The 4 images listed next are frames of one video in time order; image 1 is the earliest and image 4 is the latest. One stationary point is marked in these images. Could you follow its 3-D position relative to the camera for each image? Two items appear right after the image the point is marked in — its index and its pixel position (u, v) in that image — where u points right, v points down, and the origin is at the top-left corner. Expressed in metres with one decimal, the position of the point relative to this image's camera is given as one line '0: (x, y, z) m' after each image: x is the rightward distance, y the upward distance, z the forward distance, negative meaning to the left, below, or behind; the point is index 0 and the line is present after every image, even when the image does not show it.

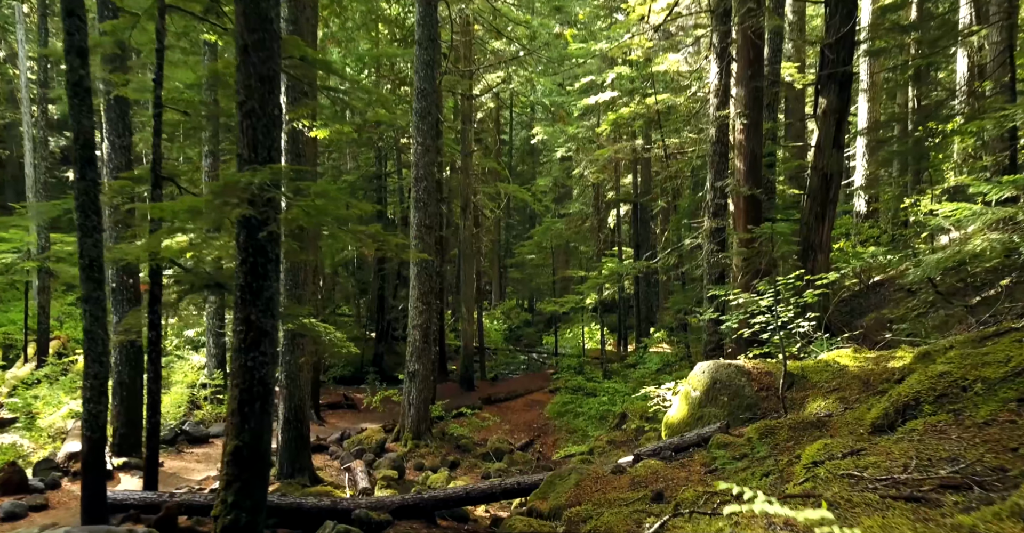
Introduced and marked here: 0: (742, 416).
0: (+2.3, -1.5, +8.4) m
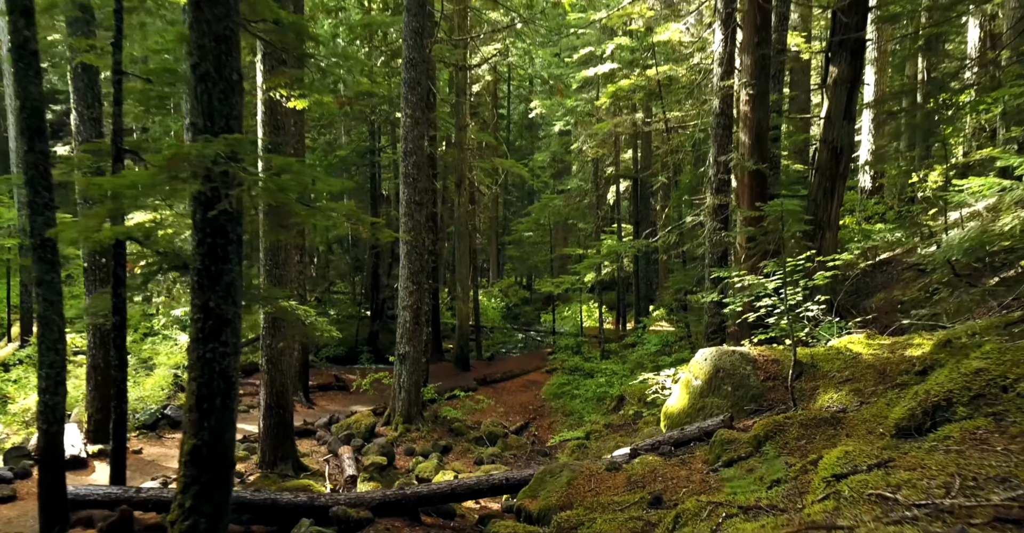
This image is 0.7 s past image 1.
0: (+2.2, -1.3, +7.9) m
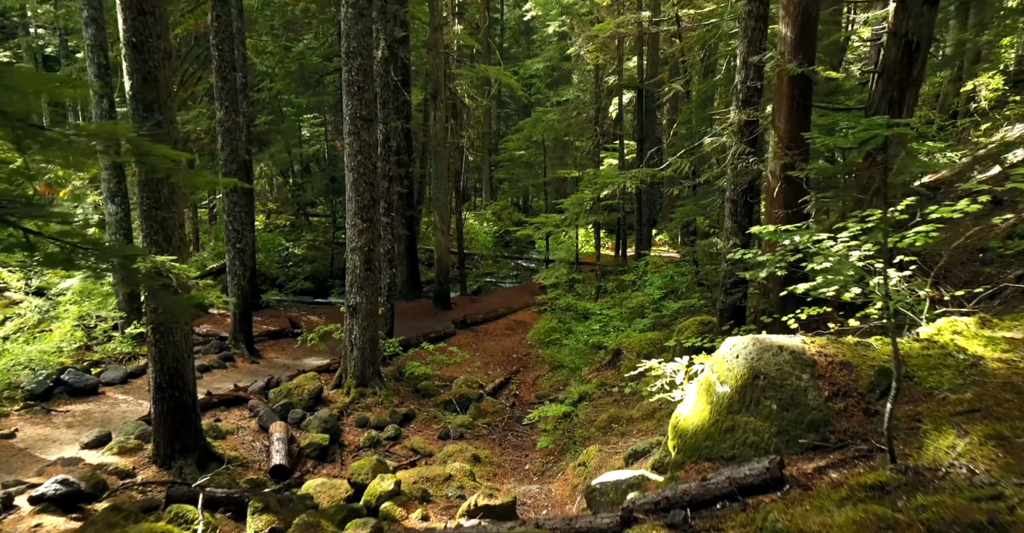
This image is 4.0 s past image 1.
0: (+1.8, -1.1, +5.2) m
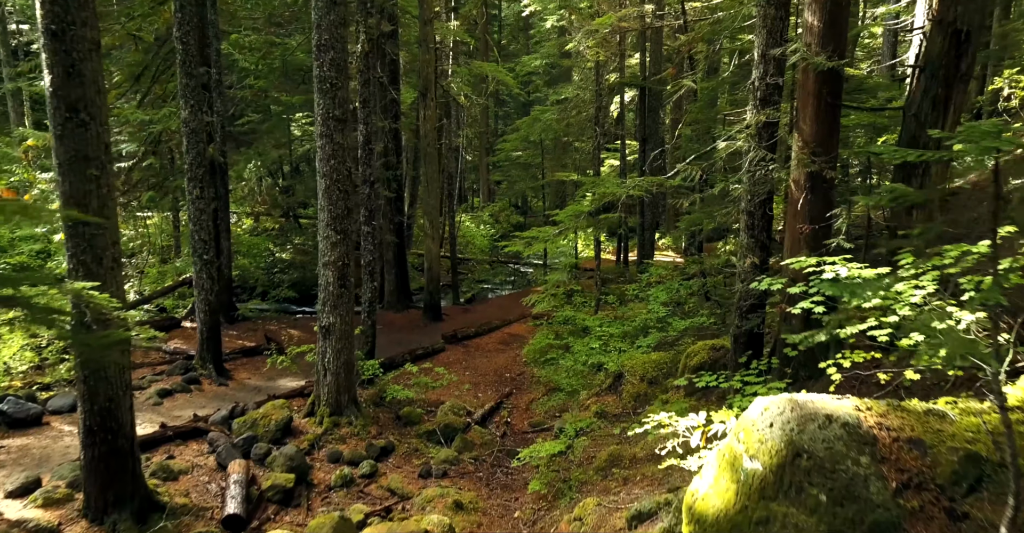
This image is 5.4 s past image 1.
0: (+1.7, -1.3, +4.0) m
